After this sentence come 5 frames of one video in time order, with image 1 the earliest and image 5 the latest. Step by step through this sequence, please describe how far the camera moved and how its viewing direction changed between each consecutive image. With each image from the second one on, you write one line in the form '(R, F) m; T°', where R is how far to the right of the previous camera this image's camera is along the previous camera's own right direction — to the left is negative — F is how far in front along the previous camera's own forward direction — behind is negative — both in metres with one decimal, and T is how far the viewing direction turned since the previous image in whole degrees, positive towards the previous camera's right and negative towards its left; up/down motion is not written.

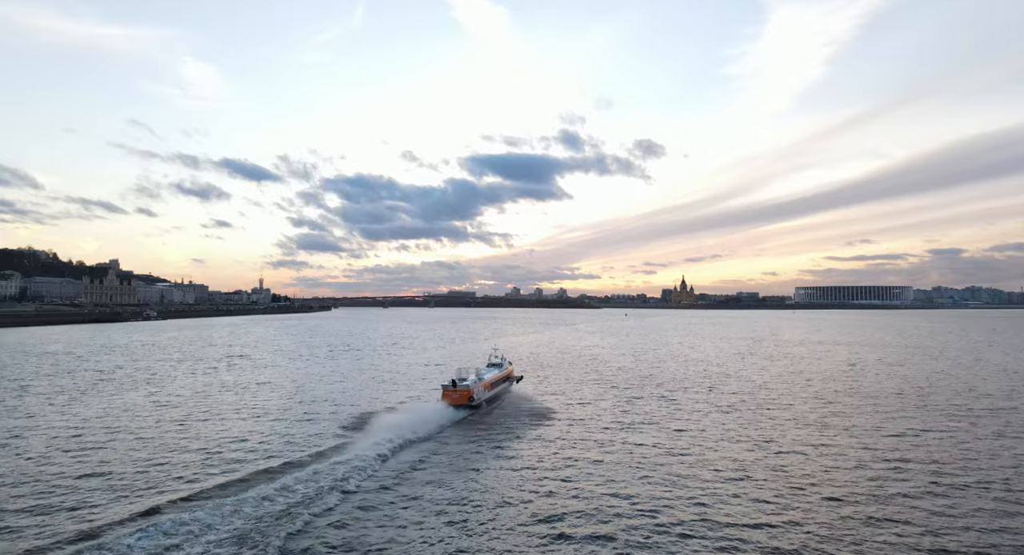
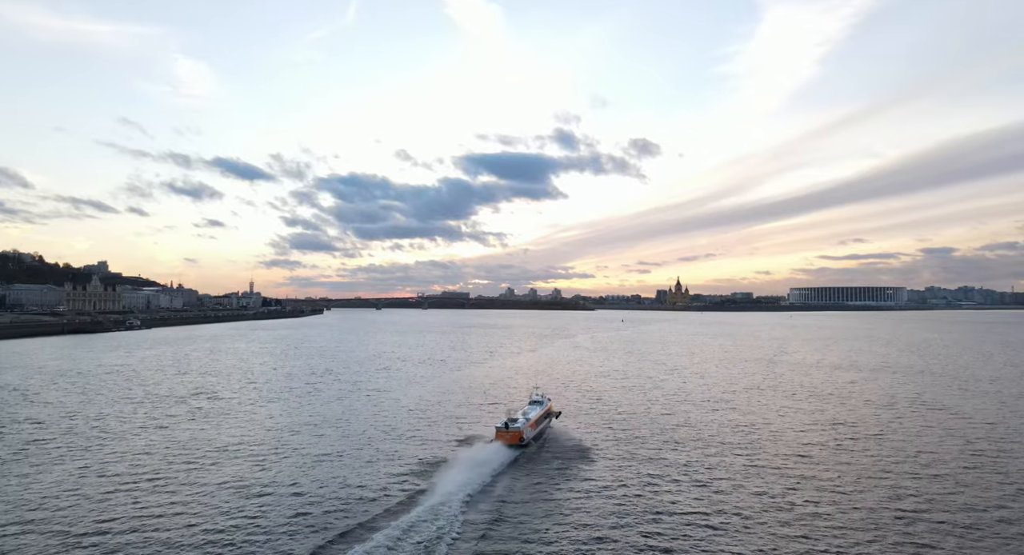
(-0.2, +2.7) m; +1°
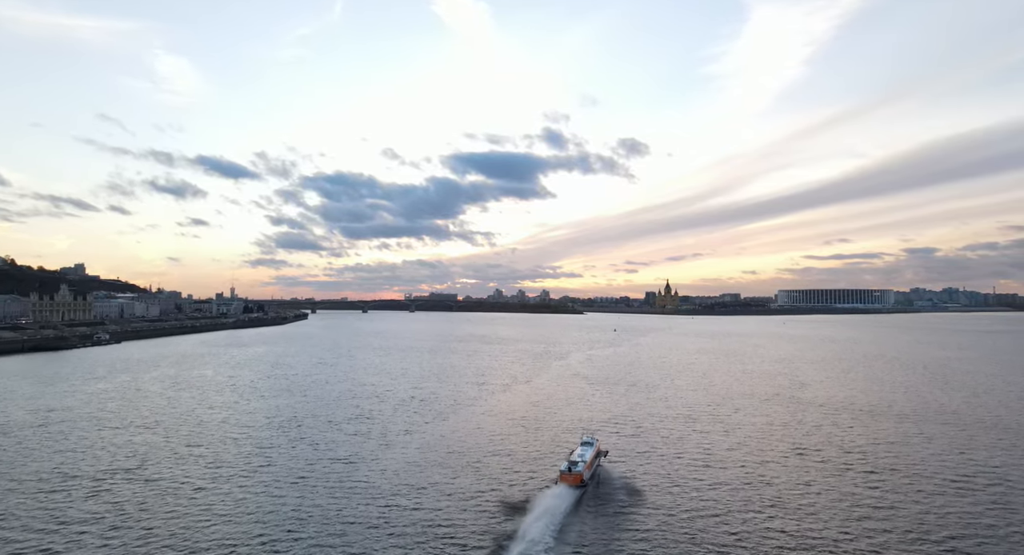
(-0.3, +4.1) m; +1°
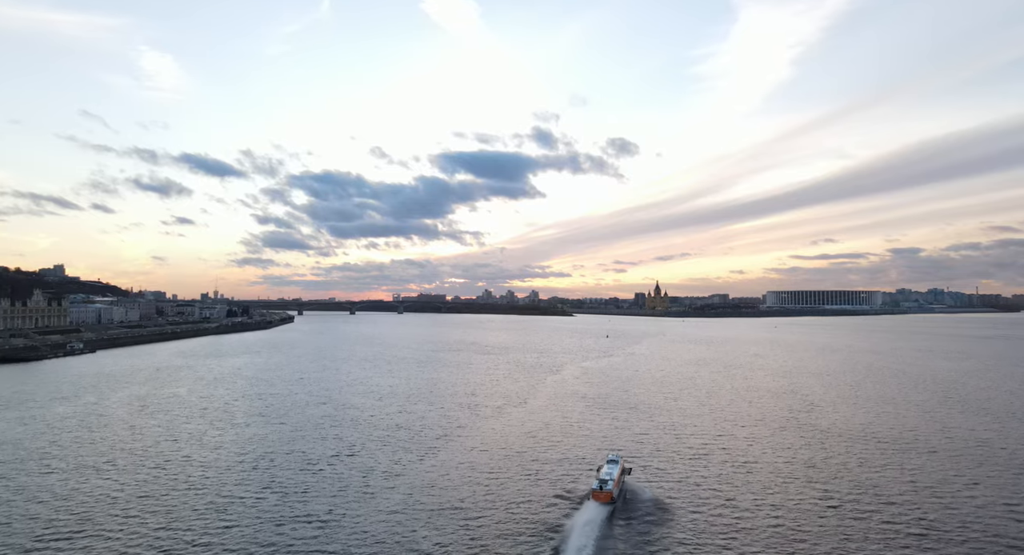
(-0.4, +2.7) m; +1°
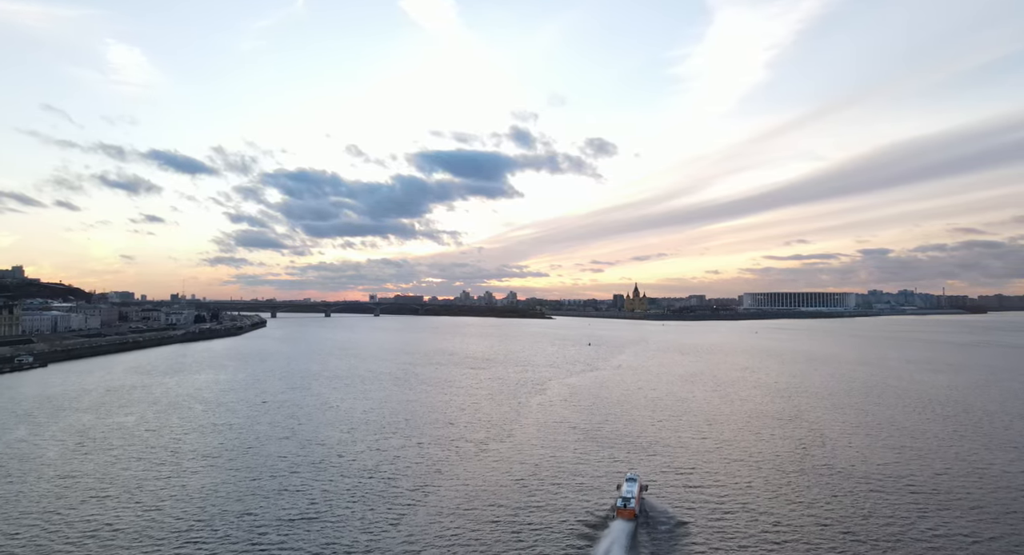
(-0.6, +3.9) m; +2°
